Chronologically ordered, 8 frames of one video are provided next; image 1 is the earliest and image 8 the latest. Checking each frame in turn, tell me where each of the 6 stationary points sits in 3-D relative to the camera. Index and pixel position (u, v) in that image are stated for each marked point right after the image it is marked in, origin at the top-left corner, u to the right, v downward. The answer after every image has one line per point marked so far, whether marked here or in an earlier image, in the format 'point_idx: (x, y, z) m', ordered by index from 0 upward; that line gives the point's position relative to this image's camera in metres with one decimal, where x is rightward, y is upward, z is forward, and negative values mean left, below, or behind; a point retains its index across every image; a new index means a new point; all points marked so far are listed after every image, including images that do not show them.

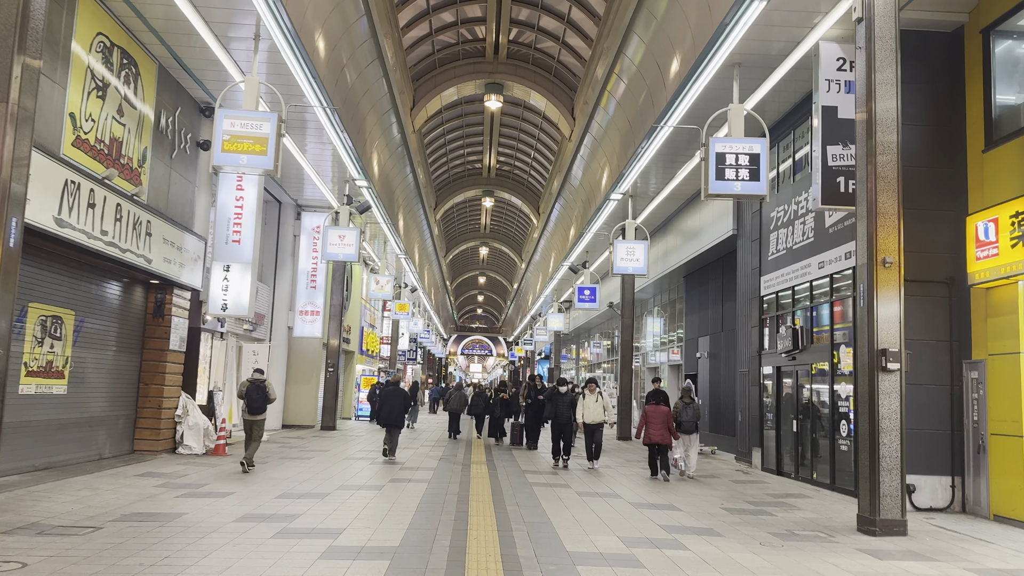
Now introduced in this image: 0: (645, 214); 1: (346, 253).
0: (+2.8, +1.6, +15.9) m
1: (-3.2, +0.7, +14.6) m
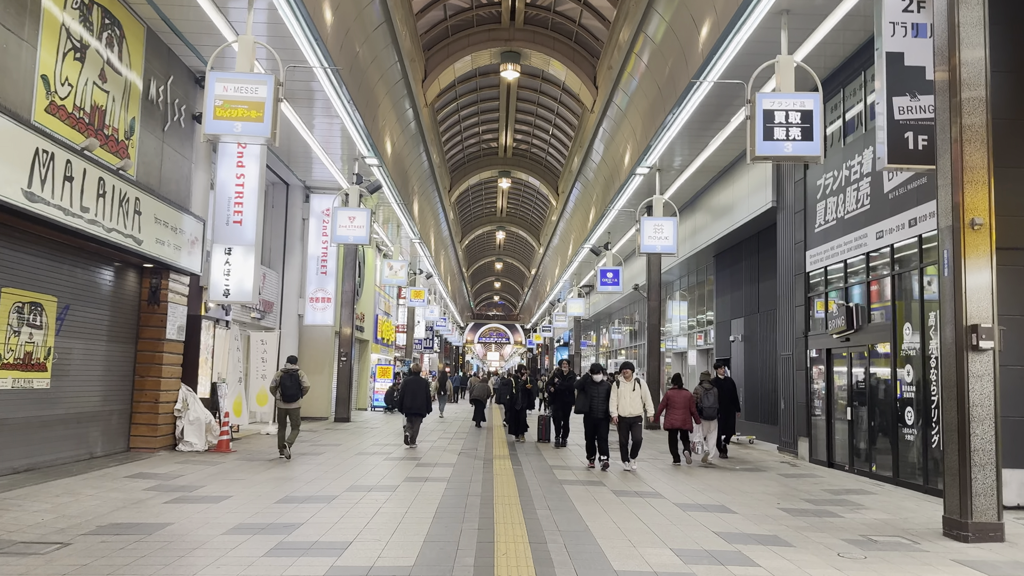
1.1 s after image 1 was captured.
0: (+3.2, +2.0, +15.0) m
1: (-2.8, +1.0, +13.8) m
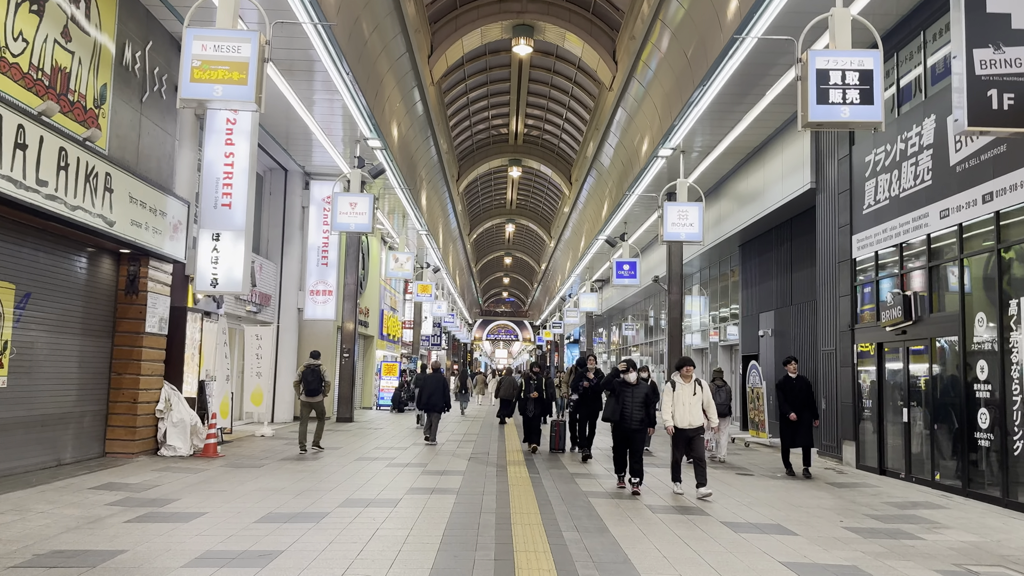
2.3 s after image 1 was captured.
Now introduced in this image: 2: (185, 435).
0: (+3.4, +2.1, +14.0) m
1: (-2.6, +1.1, +12.9) m
2: (-3.9, -1.8, +9.0) m
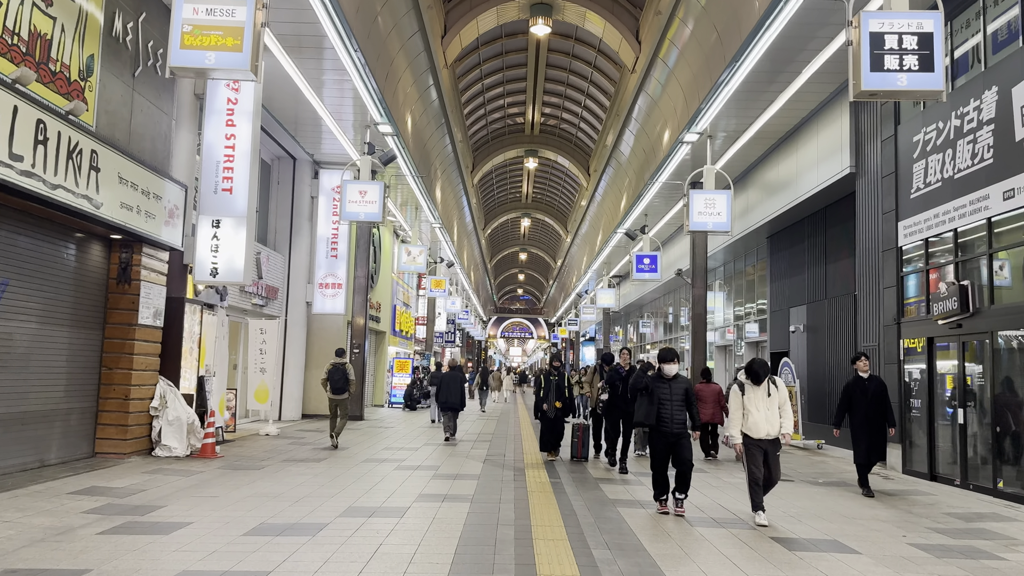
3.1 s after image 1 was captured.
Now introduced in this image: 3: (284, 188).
0: (+3.7, +2.3, +13.3) m
1: (-2.3, +1.2, +12.3) m
2: (-3.7, -1.6, +8.4) m
3: (-4.4, +1.9, +14.4) m
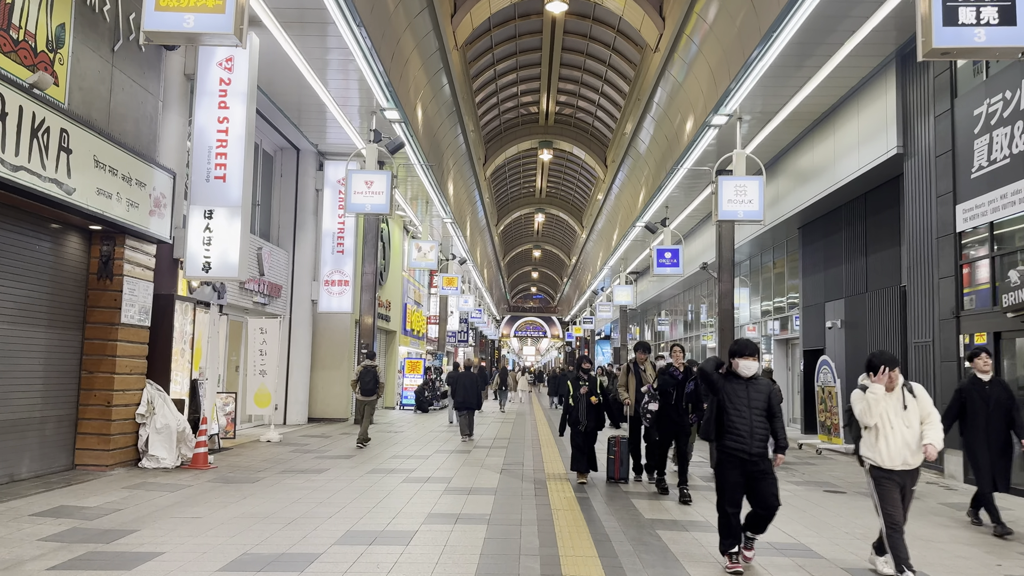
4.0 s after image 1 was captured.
0: (+4.0, +2.4, +12.5) m
1: (-2.1, +1.3, +11.6) m
2: (-3.5, -1.6, +7.7) m
3: (-4.1, +2.0, +13.7) m
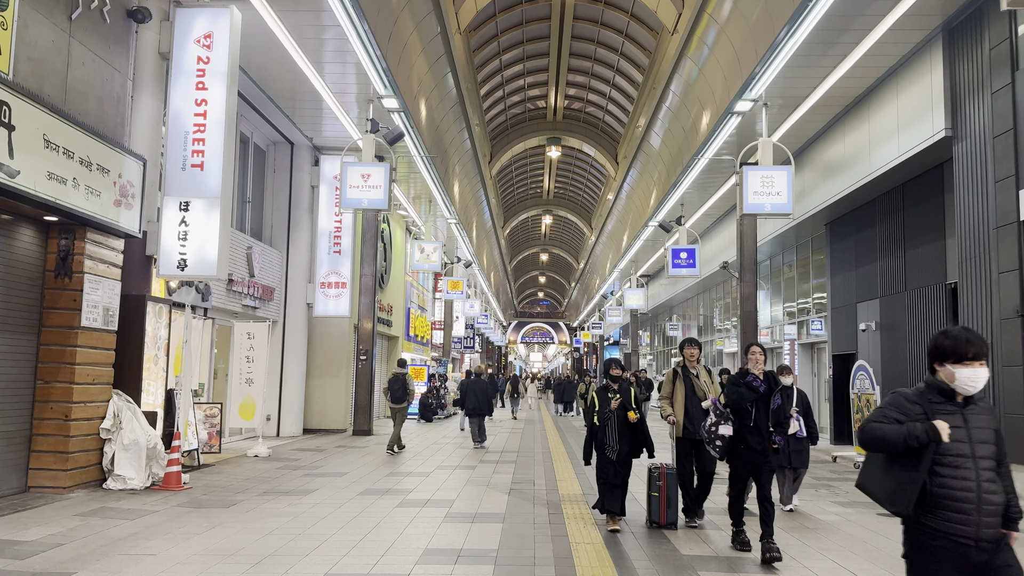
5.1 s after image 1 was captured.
0: (+4.1, +2.4, +11.6) m
1: (-2.0, +1.3, +10.7) m
2: (-3.4, -1.6, +6.9) m
3: (-4.0, +1.9, +12.9) m
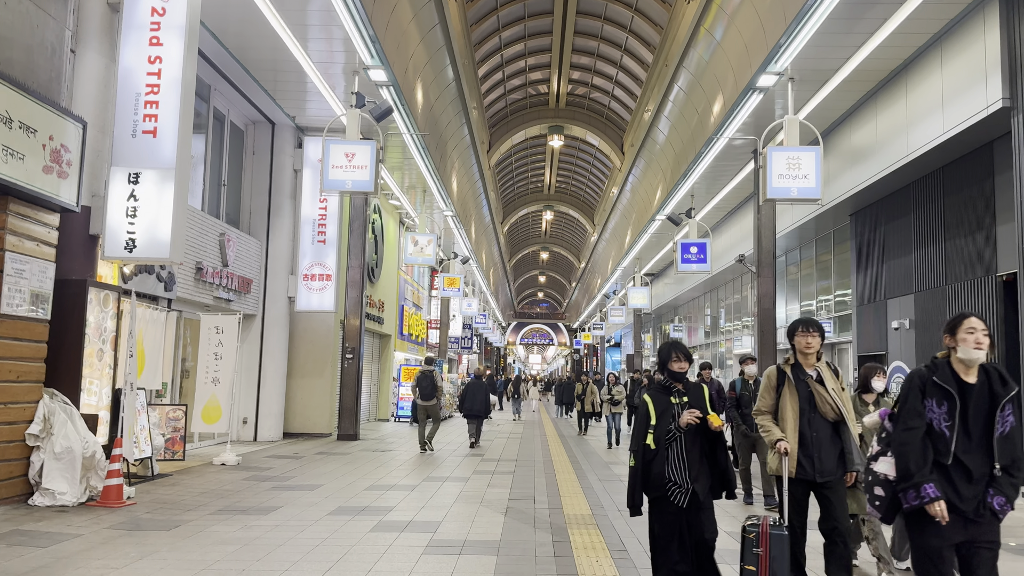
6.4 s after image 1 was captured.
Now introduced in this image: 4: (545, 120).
0: (+4.1, +2.5, +10.6) m
1: (-2.0, +1.4, +9.8) m
2: (-3.4, -1.4, +5.9) m
3: (-4.0, +2.0, +11.9) m
4: (+0.9, +4.3, +19.7) m
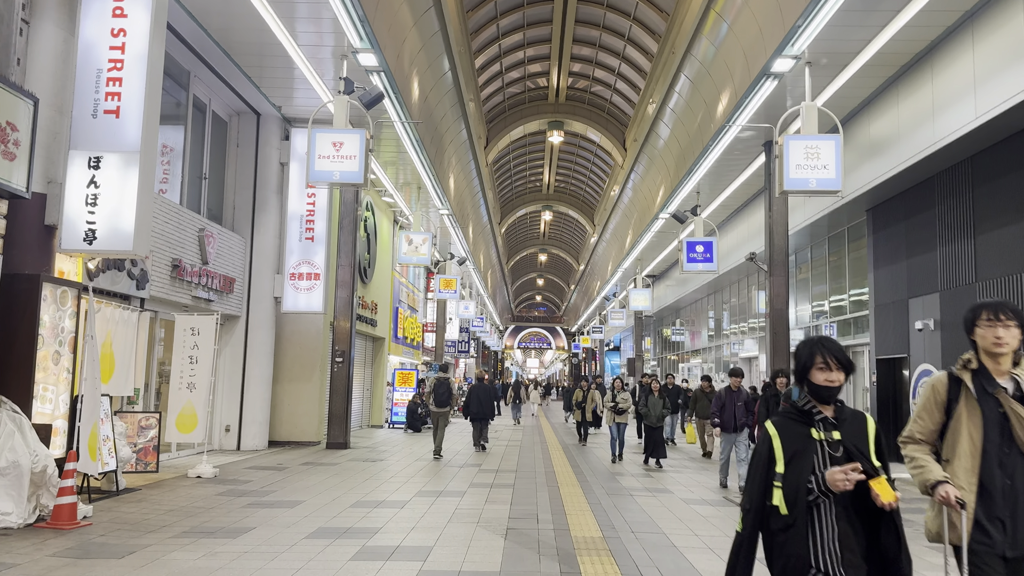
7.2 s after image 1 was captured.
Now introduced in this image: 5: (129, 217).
0: (+4.1, +2.5, +10.0) m
1: (-2.0, +1.4, +9.1) m
2: (-3.4, -1.4, +5.2) m
3: (-4.0, +2.0, +11.3) m
4: (+0.8, +4.3, +19.1) m
5: (-3.0, +0.6, +5.8) m
